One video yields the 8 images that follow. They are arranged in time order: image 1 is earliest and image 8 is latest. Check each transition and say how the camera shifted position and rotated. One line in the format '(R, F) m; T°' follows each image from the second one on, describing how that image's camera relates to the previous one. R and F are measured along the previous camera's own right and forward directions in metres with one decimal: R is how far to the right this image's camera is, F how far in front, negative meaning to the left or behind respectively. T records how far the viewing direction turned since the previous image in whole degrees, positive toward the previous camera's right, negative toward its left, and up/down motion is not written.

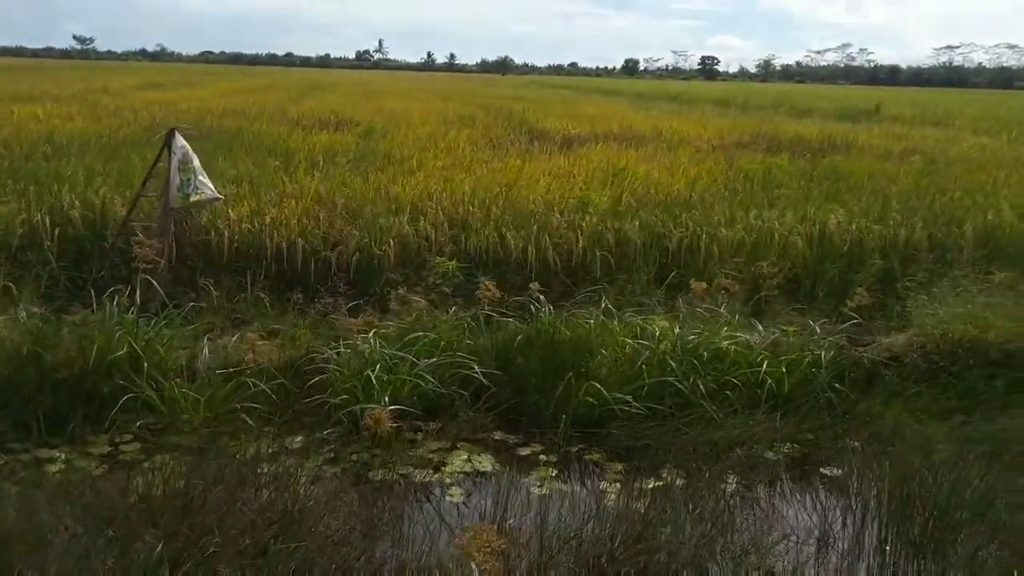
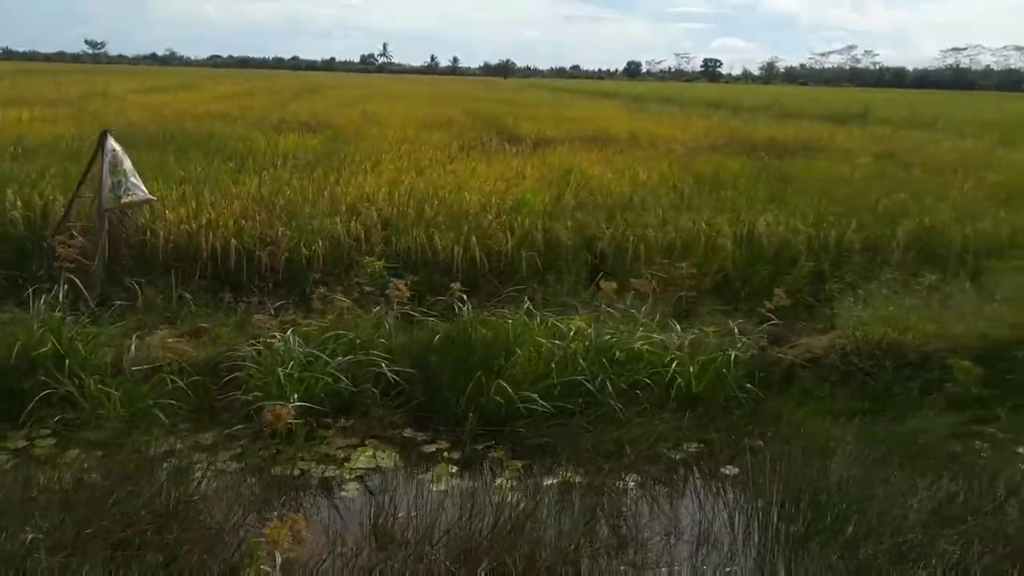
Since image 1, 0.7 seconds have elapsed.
(+0.3, -0.1) m; 0°
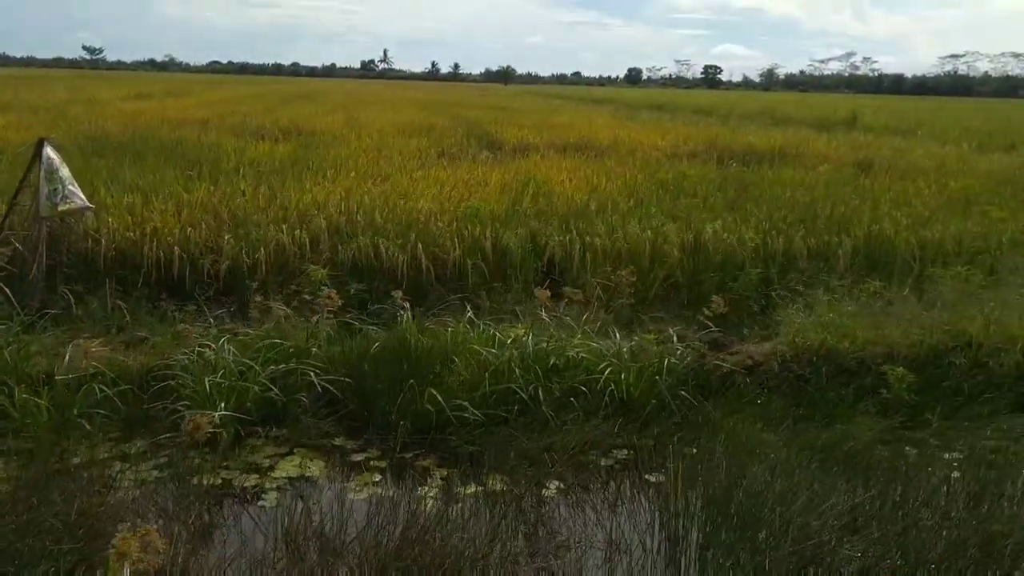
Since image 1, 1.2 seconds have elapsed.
(+0.2, 0.0) m; 0°
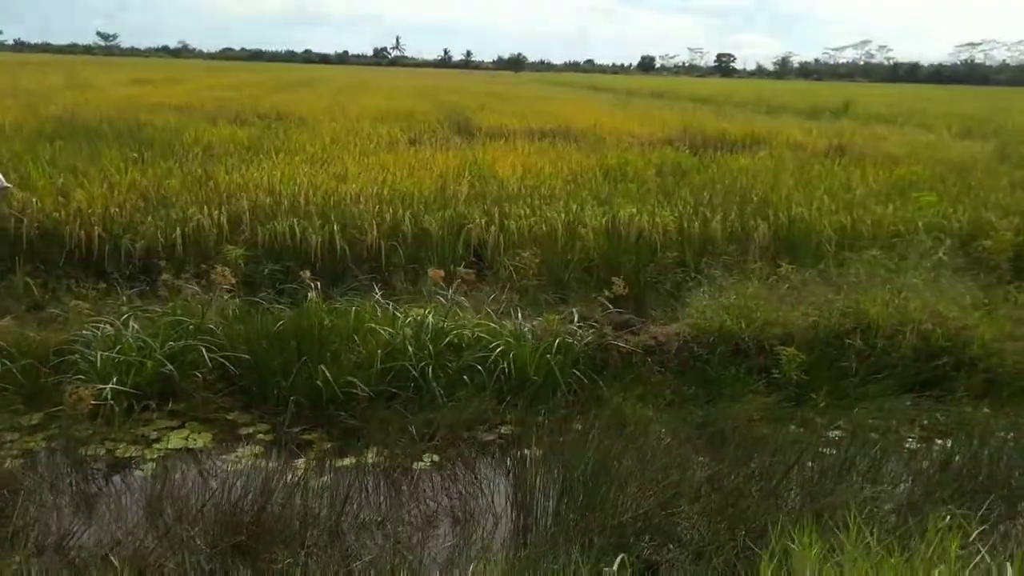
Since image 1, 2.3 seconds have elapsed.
(+0.4, -0.1) m; 0°
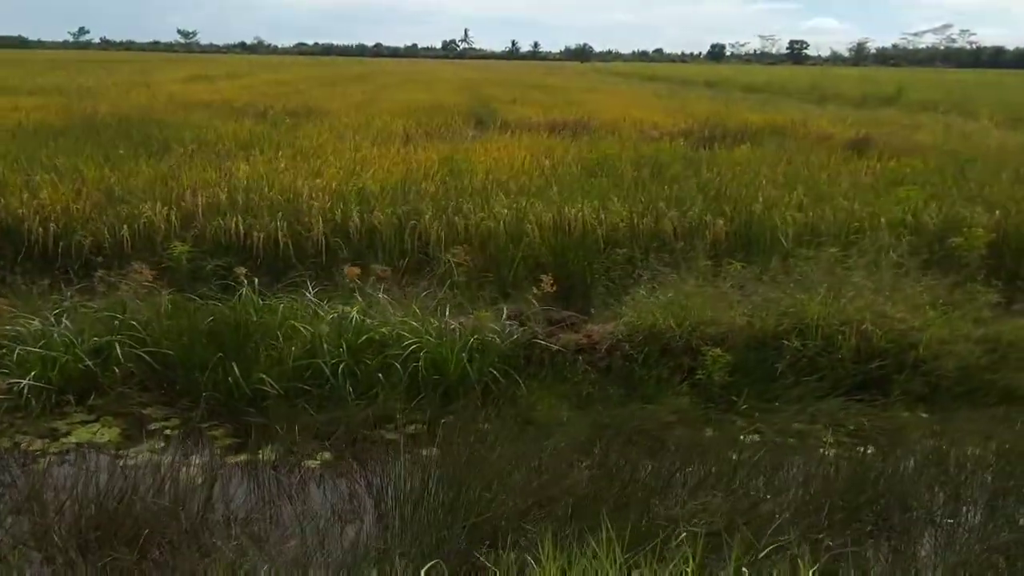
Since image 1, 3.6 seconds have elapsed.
(+0.6, 0.0) m; -4°
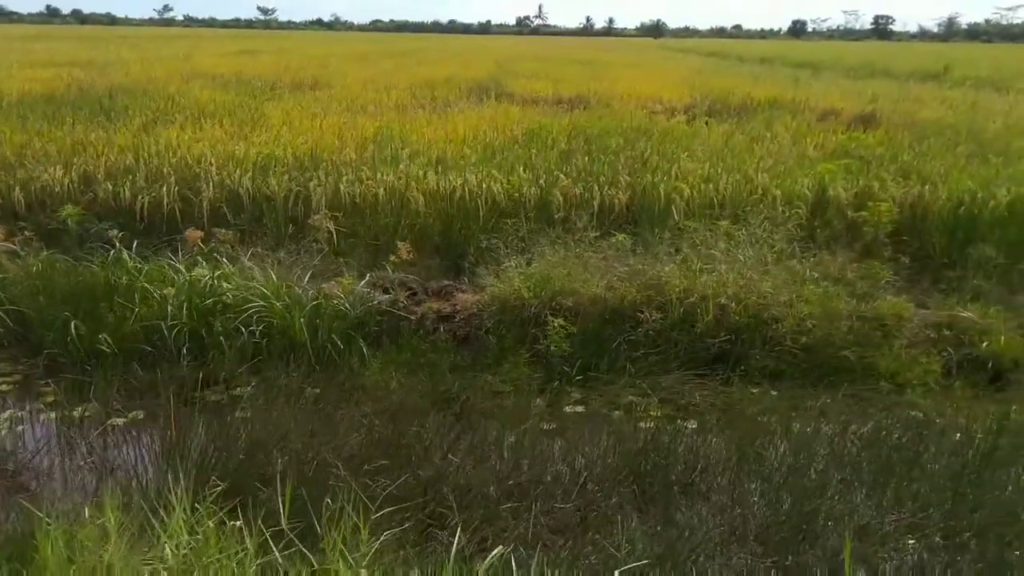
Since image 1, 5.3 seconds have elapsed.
(+0.9, +0.1) m; -4°
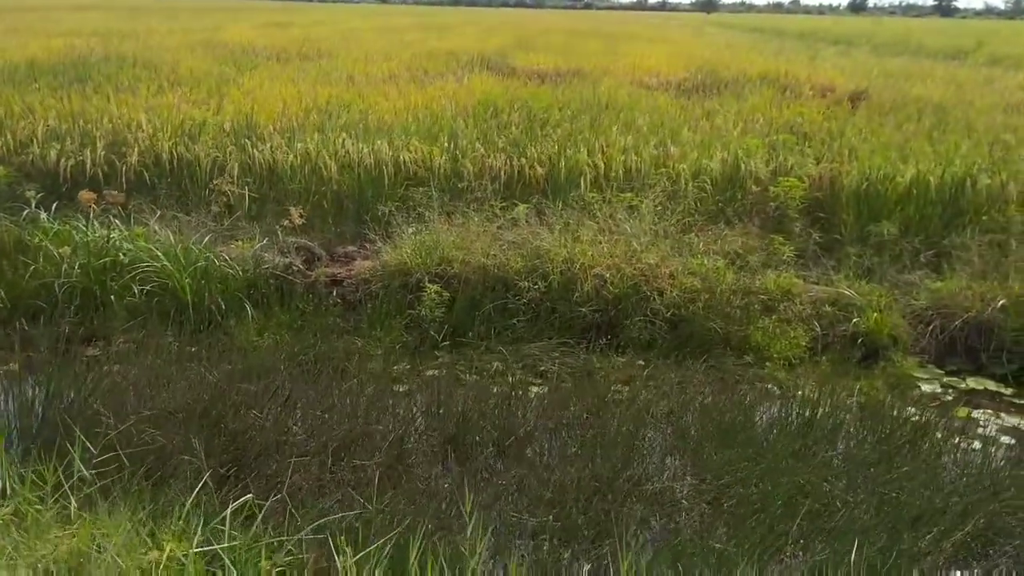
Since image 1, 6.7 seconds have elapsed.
(+0.7, 0.0) m; -3°
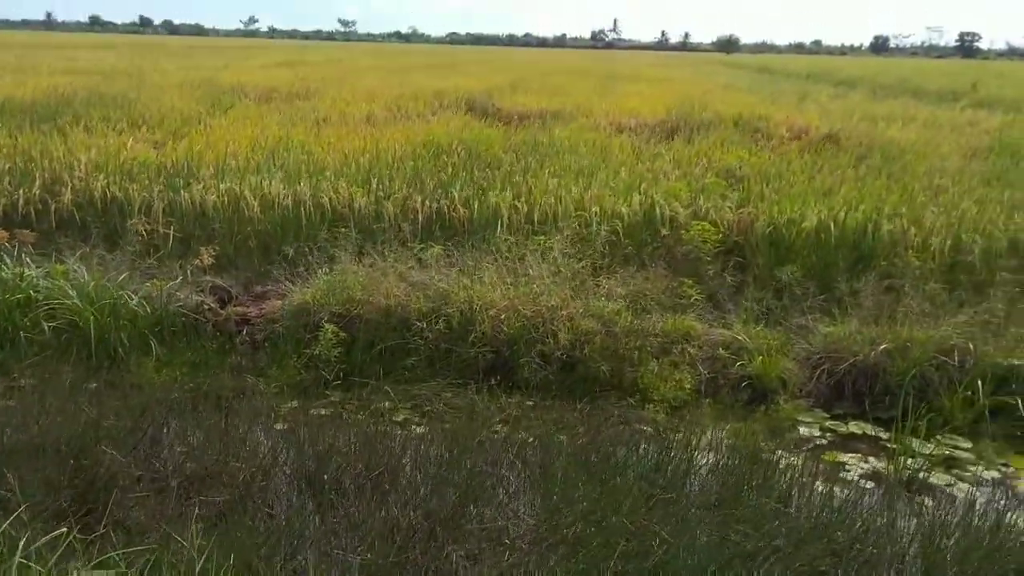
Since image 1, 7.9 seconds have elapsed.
(+0.5, -0.1) m; -1°
